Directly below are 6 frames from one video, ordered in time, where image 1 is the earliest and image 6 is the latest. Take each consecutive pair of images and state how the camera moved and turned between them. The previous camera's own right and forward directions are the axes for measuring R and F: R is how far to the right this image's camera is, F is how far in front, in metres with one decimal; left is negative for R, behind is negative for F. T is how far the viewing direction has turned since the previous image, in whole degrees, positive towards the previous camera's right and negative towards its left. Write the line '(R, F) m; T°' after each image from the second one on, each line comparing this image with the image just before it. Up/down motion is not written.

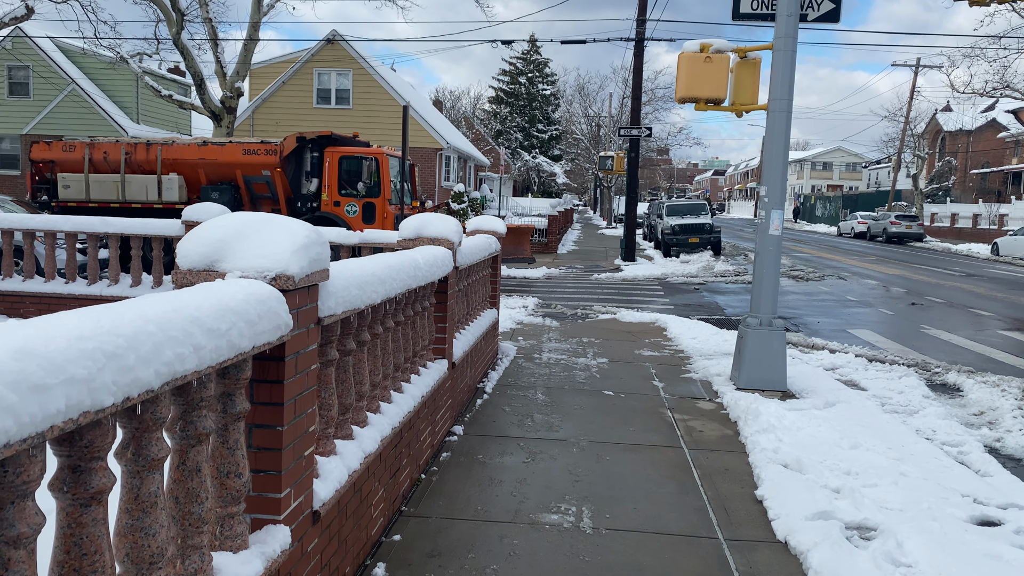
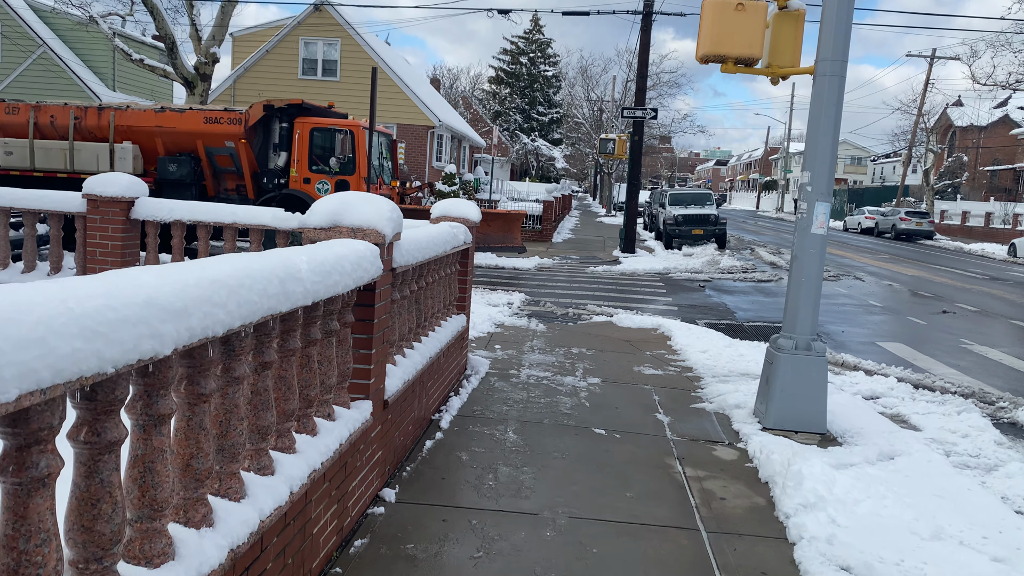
(+0.2, +1.5) m; 0°
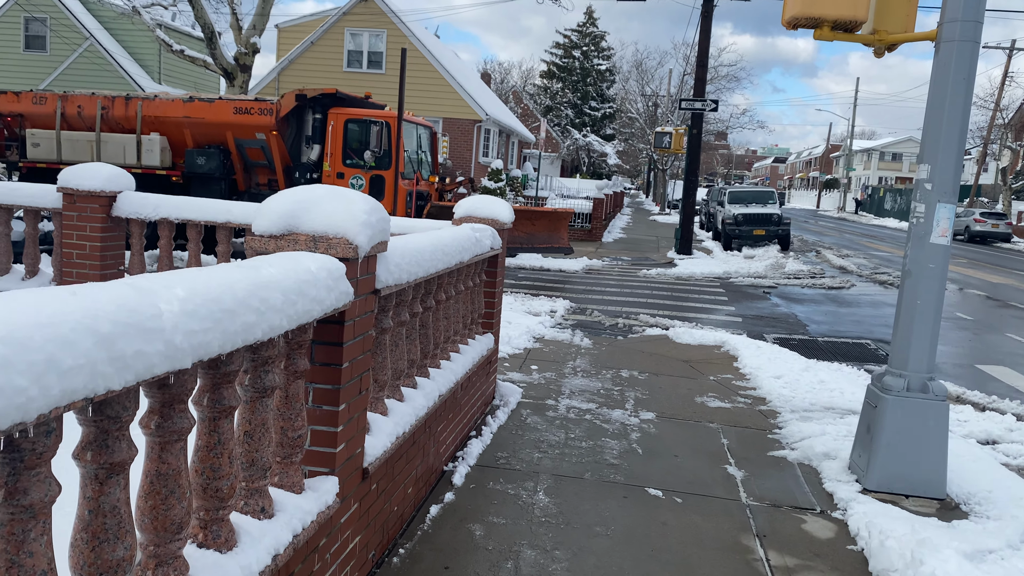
(+0.1, +1.0) m; -3°
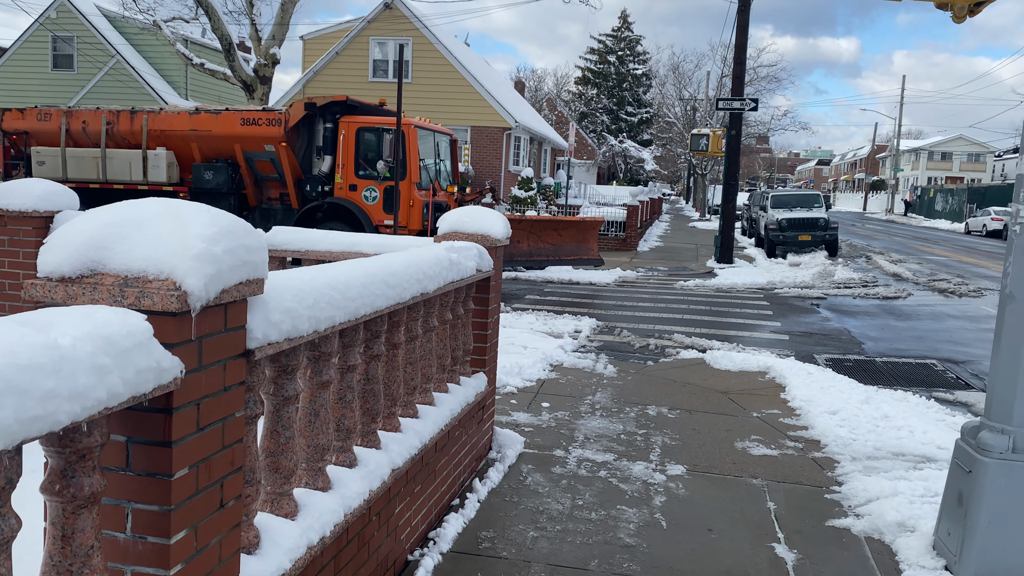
(+0.2, +0.9) m; -3°
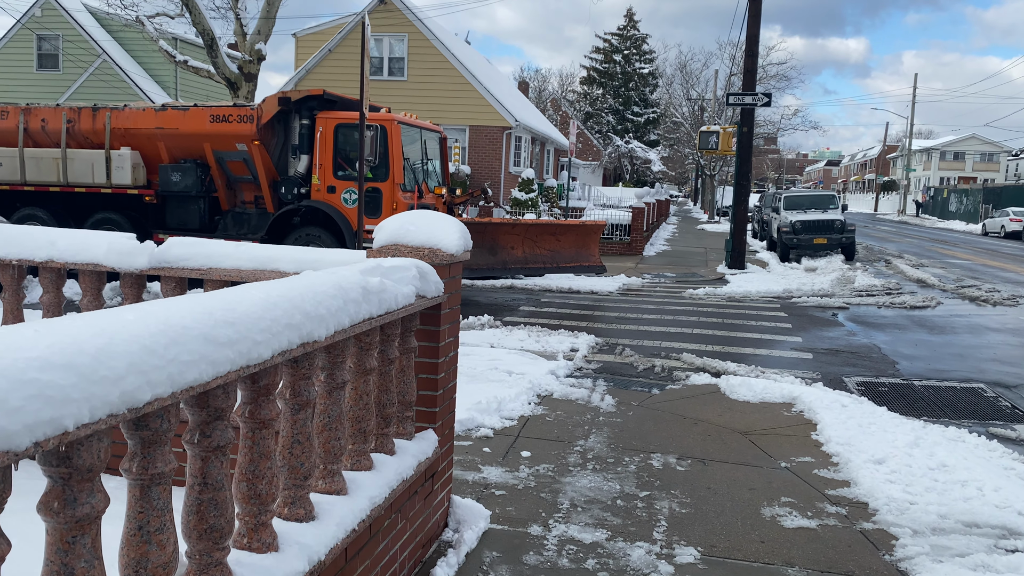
(+0.2, +1.0) m; -1°
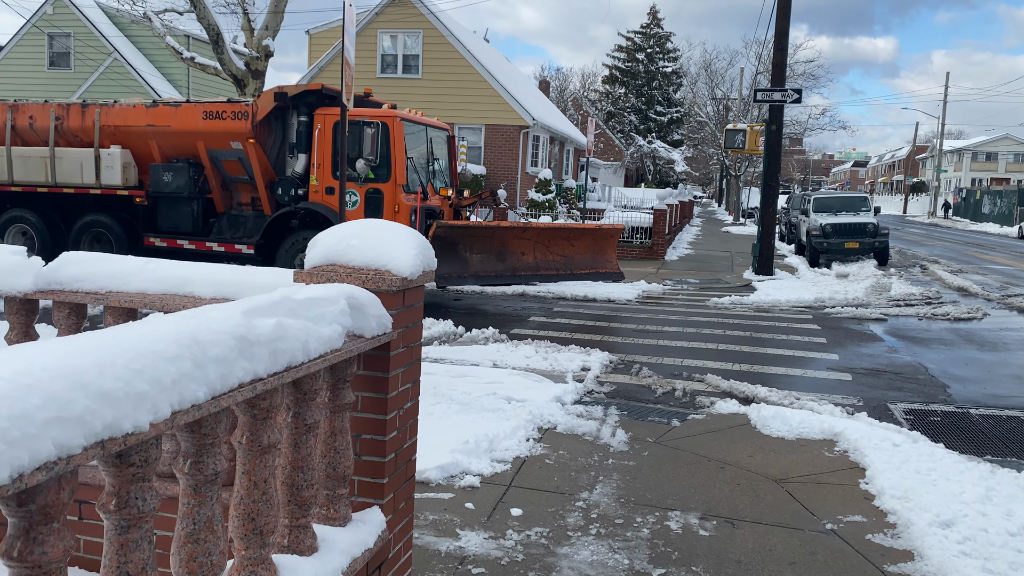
(+0.2, +0.8) m; -2°
